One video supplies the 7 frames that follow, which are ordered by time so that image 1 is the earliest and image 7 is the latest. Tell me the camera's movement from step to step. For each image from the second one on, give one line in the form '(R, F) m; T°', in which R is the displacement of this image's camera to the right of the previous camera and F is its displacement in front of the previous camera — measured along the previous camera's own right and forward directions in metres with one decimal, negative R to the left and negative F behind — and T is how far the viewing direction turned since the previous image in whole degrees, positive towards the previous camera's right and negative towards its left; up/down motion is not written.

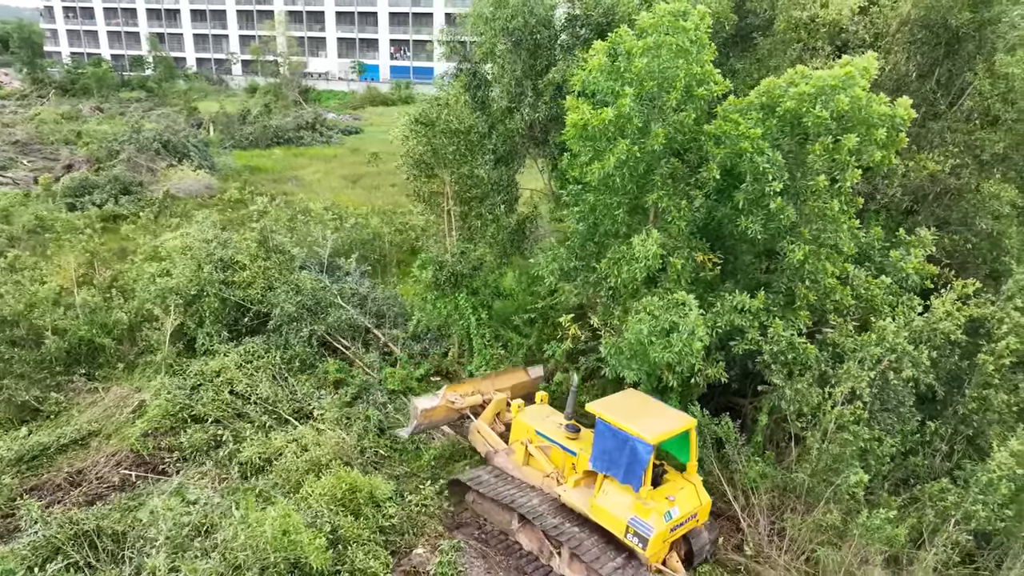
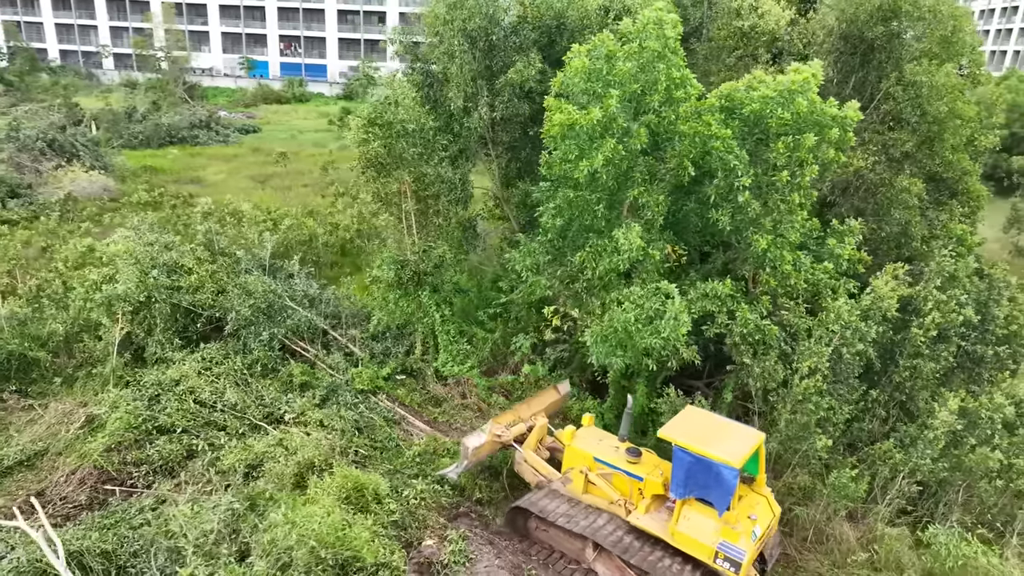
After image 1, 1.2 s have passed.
(-1.0, -0.2) m; +9°
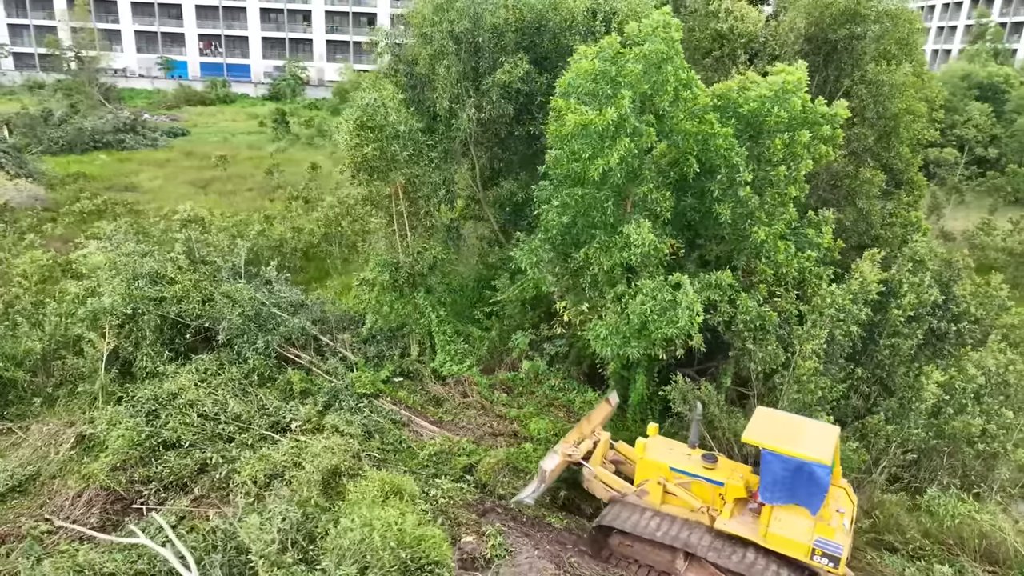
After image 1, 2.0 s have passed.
(-0.9, -0.1) m; +6°
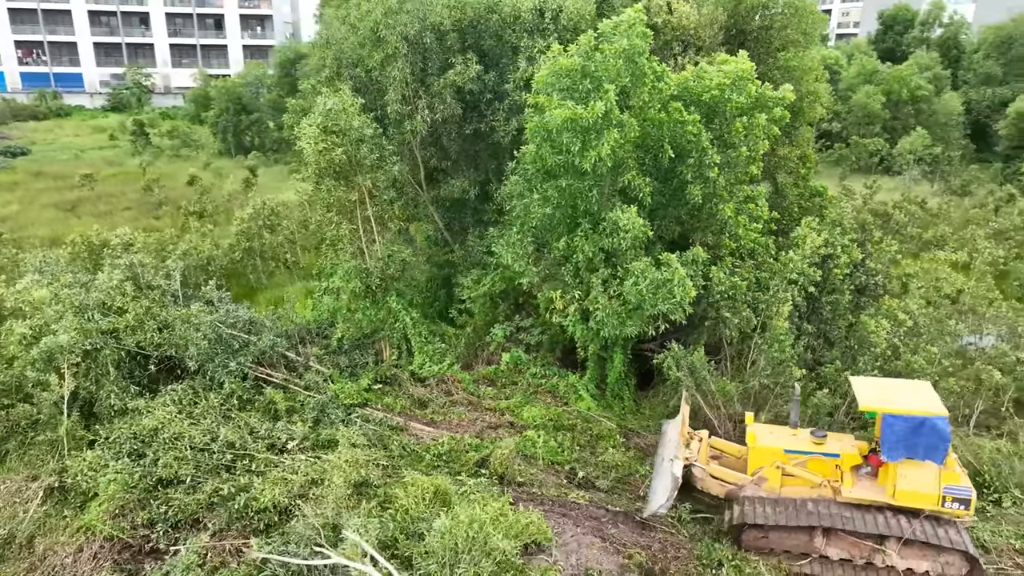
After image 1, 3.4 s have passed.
(-1.4, -0.1) m; +11°
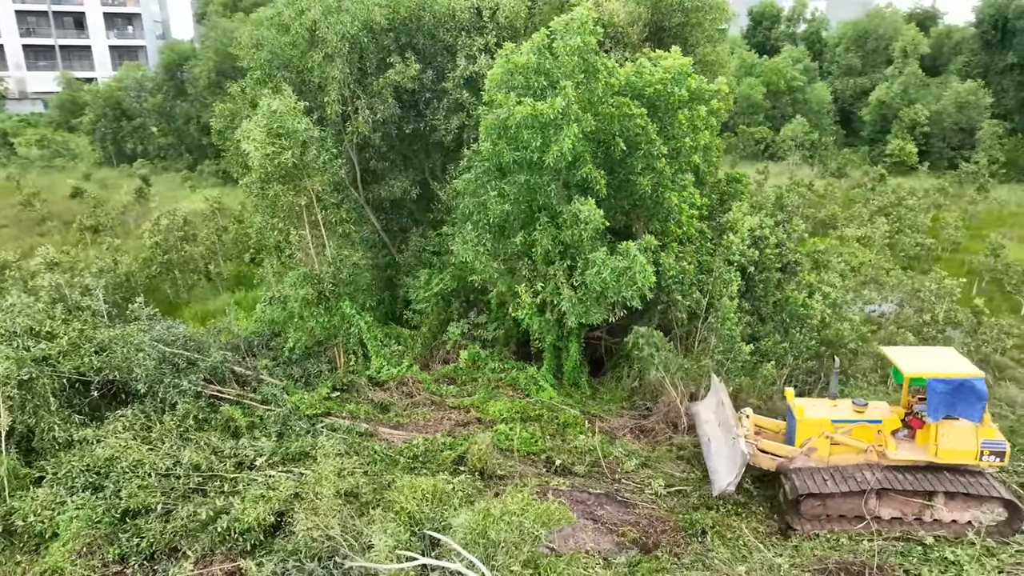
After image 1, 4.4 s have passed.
(-0.8, 0.0) m; +9°
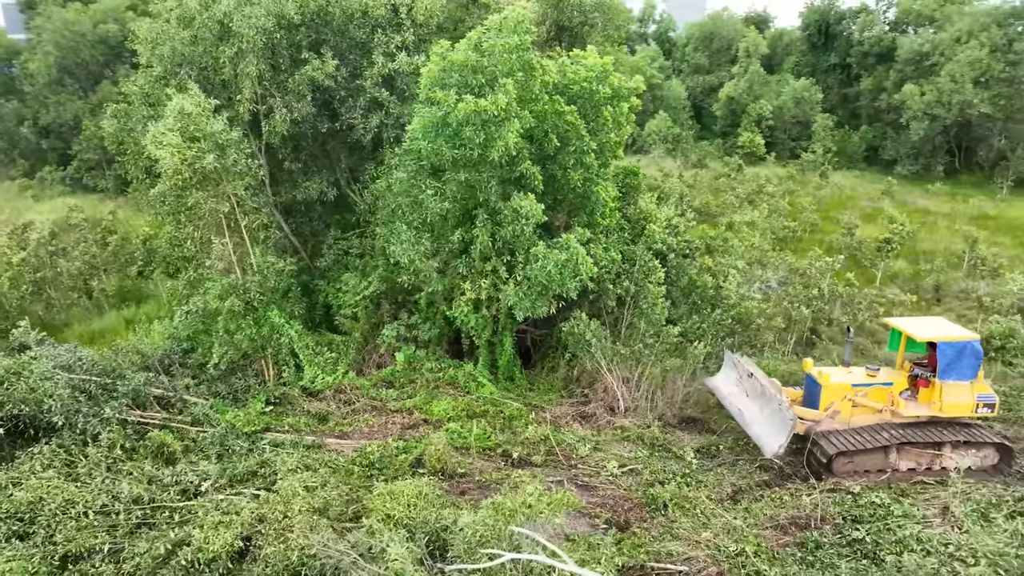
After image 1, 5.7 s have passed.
(-1.0, 0.0) m; +11°
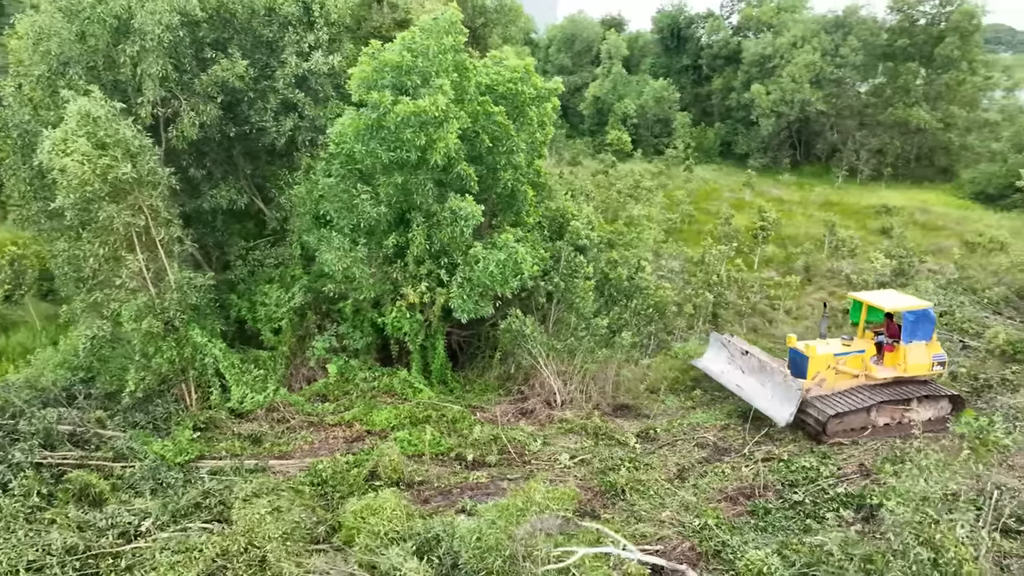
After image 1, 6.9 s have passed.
(-0.9, +0.1) m; +11°
